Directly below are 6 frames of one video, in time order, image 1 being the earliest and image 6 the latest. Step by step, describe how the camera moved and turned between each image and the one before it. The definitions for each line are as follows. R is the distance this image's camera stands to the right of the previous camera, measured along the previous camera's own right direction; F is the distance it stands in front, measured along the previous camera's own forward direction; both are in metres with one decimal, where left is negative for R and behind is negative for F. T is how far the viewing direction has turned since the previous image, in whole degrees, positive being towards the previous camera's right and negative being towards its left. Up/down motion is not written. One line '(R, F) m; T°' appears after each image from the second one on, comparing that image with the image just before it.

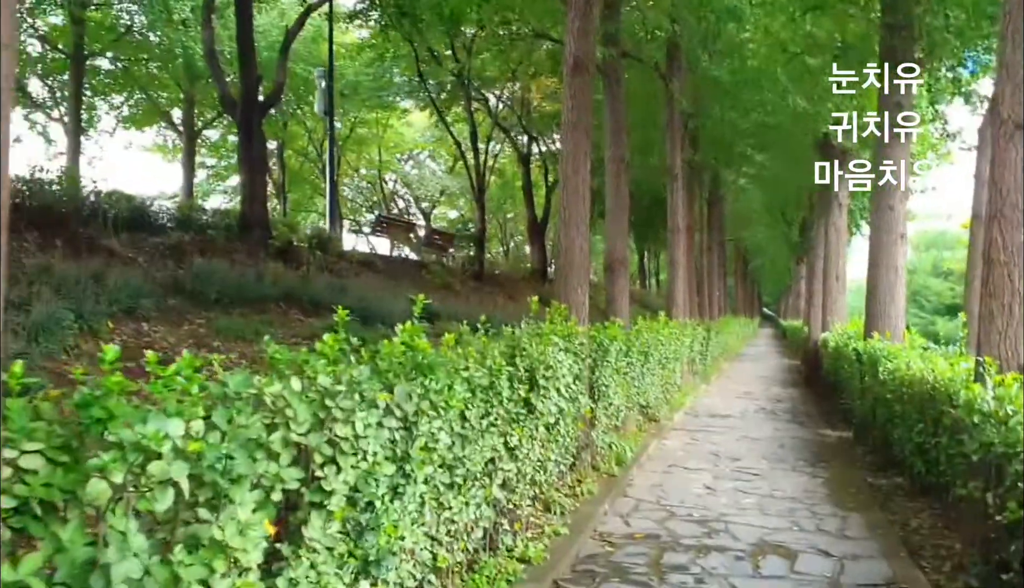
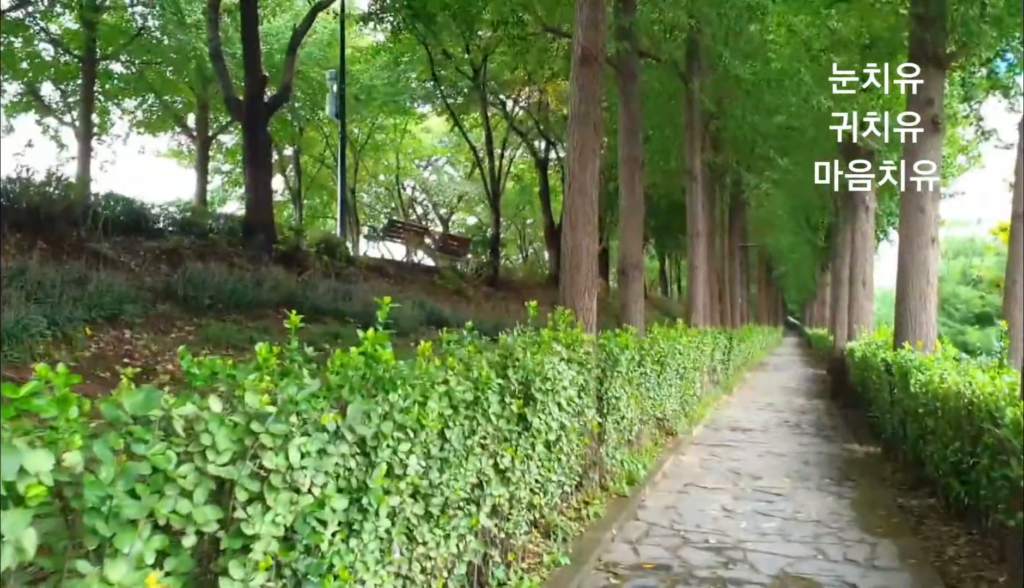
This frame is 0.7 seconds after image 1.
(+0.2, +0.5) m; -1°
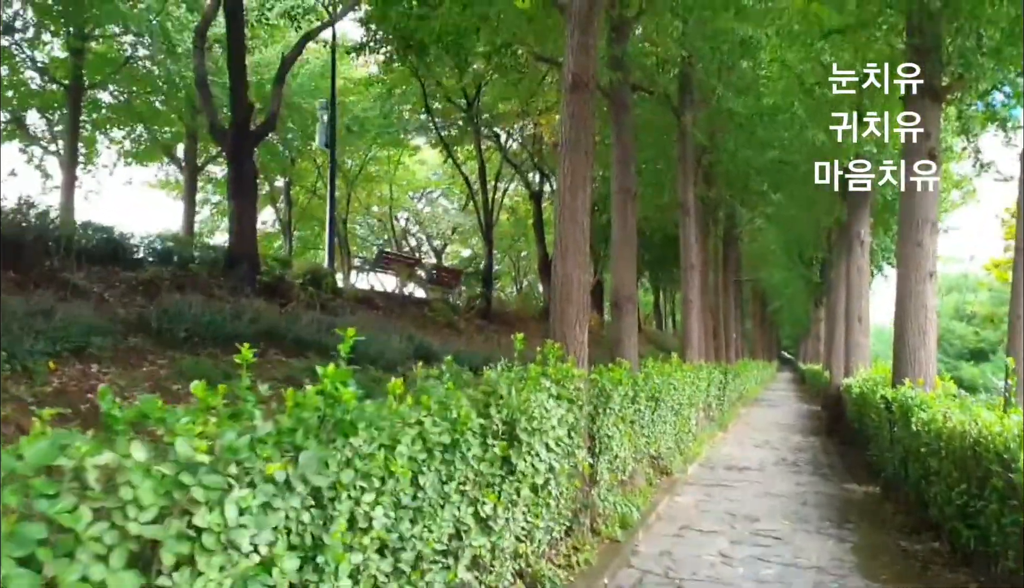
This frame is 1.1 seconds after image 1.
(+0.1, +0.3) m; 0°
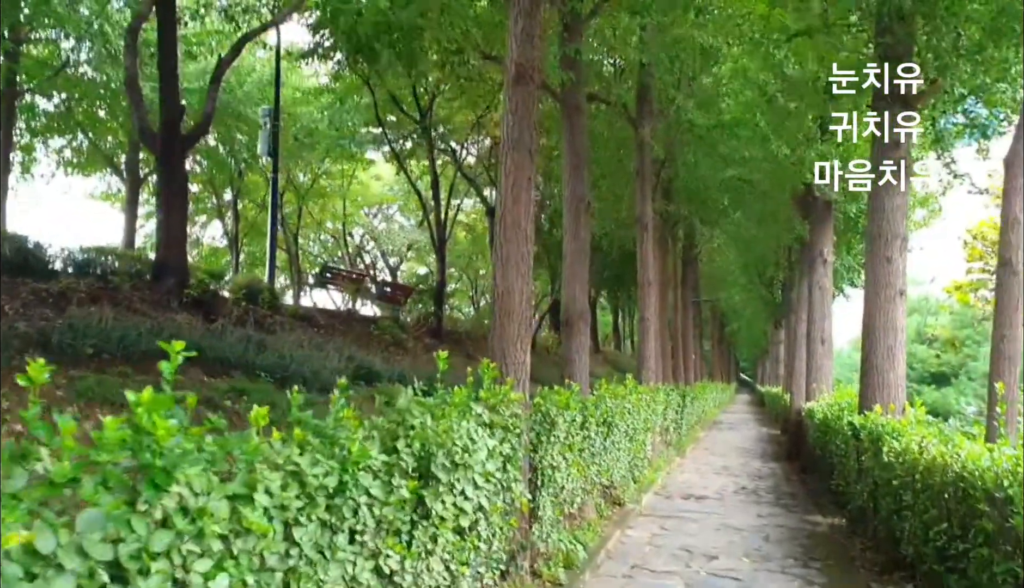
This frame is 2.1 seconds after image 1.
(+0.2, +0.7) m; +2°
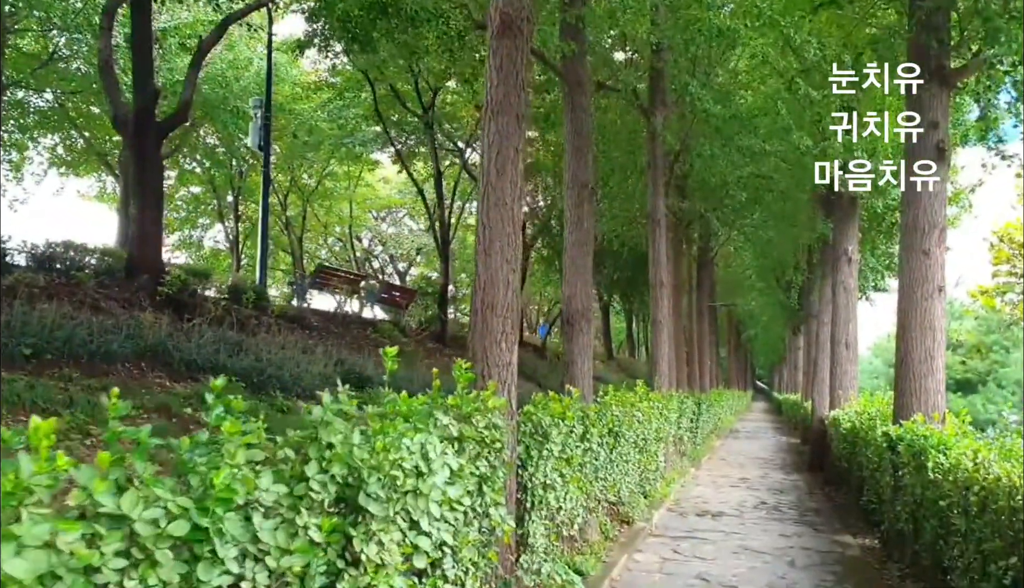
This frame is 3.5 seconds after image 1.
(+0.2, +0.9) m; -1°
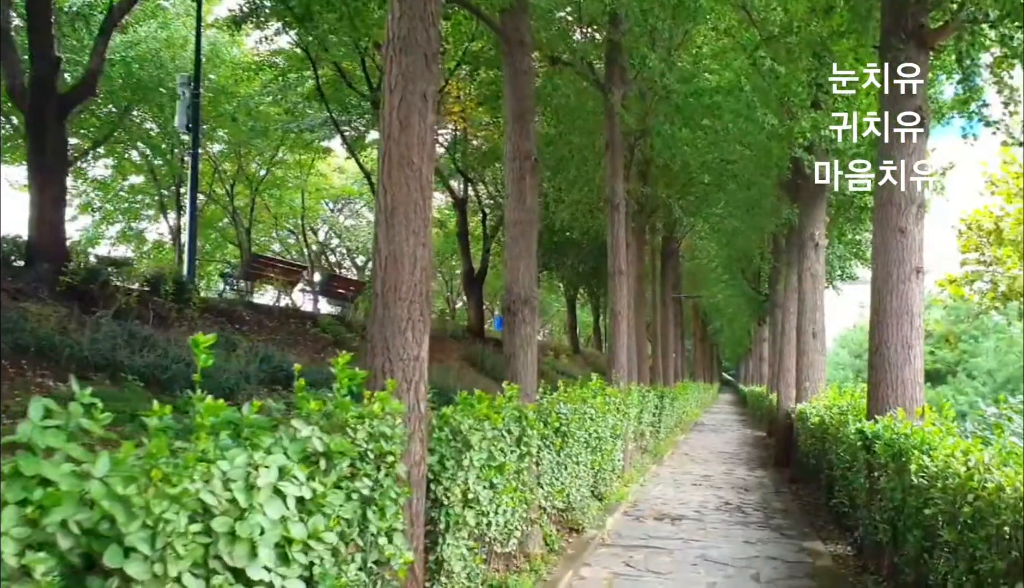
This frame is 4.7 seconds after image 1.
(+0.3, +0.9) m; +2°
